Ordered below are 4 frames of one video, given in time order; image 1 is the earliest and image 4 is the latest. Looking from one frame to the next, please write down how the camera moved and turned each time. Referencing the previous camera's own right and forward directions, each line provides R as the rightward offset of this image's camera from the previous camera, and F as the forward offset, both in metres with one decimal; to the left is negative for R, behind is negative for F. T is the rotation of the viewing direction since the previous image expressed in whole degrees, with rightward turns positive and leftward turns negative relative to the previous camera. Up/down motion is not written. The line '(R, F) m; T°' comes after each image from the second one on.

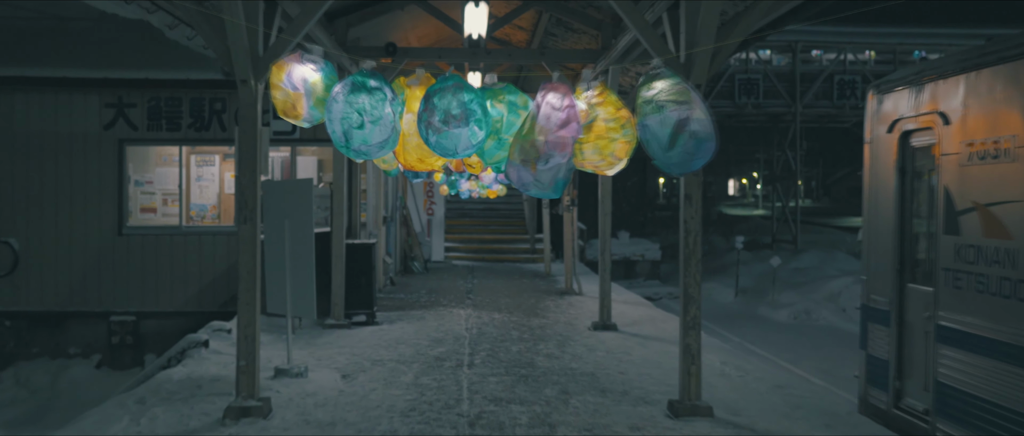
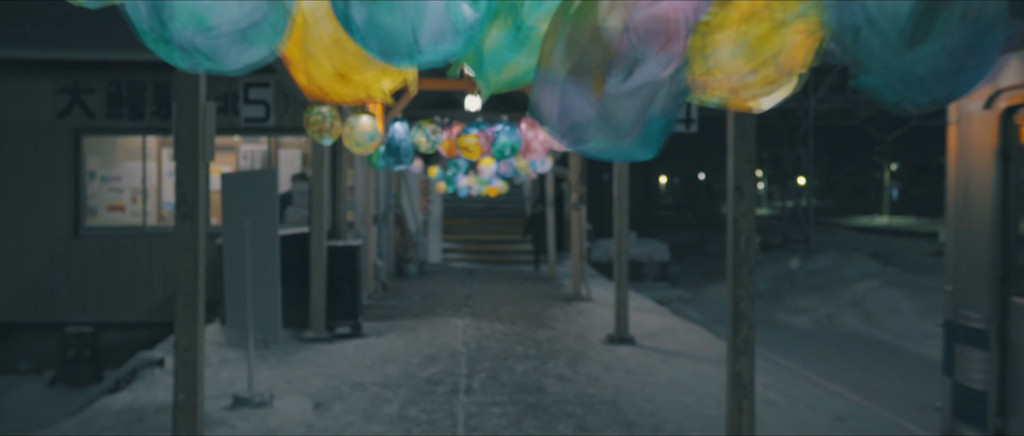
(0.0, +1.1) m; 0°
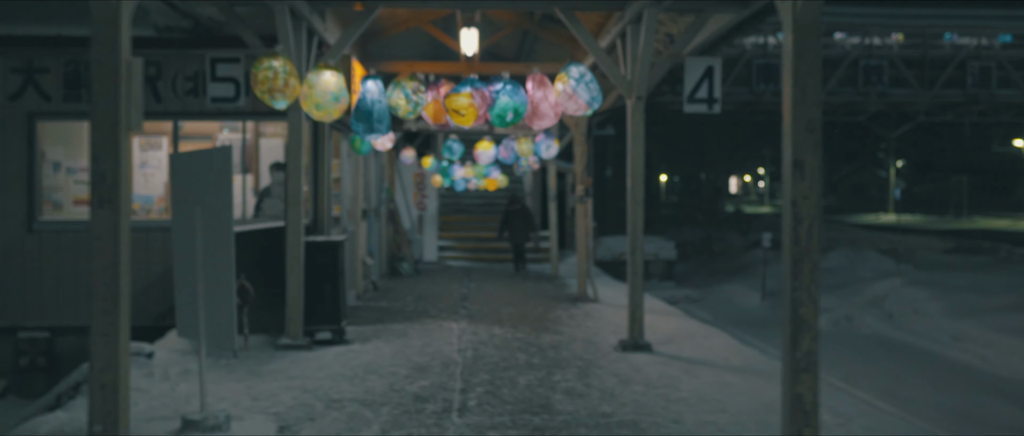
(0.0, +0.9) m; 0°
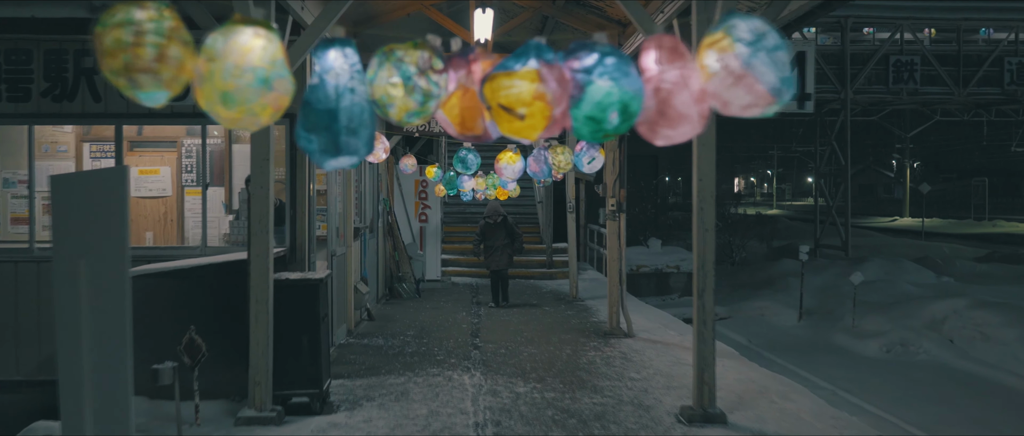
(-0.3, +1.6) m; 0°
